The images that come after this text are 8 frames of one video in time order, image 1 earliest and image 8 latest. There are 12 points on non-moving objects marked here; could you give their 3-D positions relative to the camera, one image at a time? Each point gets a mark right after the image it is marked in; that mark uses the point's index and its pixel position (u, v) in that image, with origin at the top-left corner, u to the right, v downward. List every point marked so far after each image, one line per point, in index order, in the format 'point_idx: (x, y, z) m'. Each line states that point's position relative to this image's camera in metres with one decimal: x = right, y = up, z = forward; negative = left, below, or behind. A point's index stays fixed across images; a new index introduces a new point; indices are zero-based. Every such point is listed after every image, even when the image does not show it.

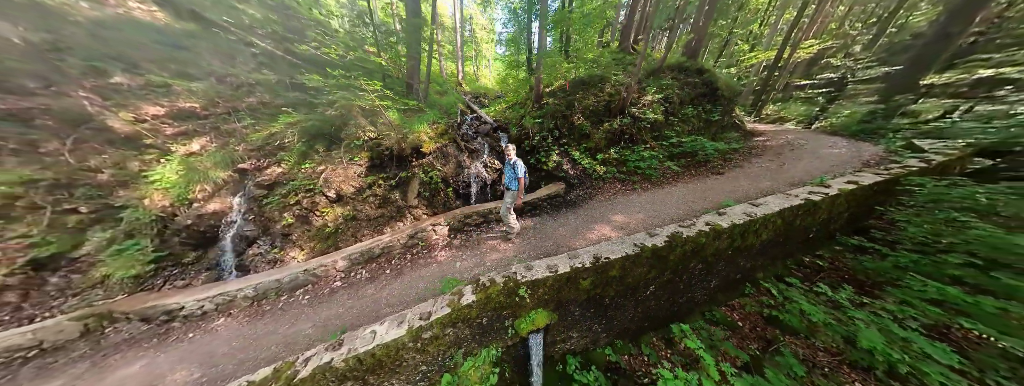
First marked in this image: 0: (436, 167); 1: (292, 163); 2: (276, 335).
0: (-2.3, +0.8, +5.5) m
1: (-6.3, +0.9, +5.2) m
2: (-3.7, -2.2, +2.9) m
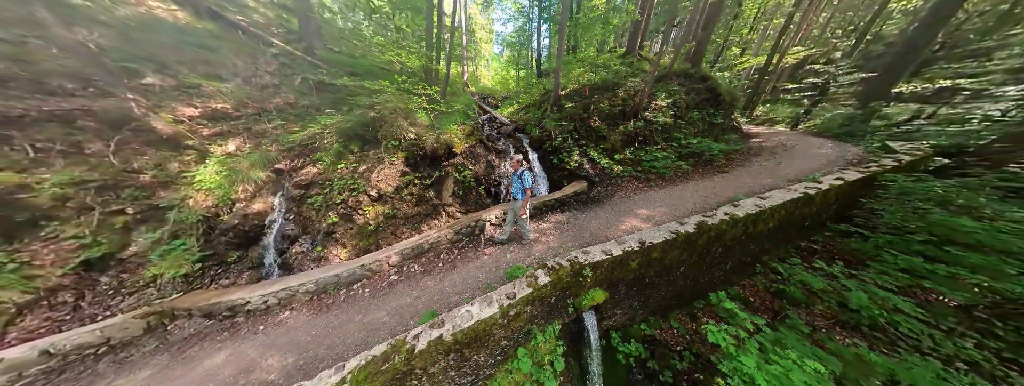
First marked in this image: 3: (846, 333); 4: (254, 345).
0: (-1.4, +0.8, +5.9) m
1: (-5.4, +0.9, +5.4) m
2: (-2.6, -2.2, +3.2) m
3: (+5.2, -2.2, +2.9) m
4: (-4.3, -2.6, +3.1) m
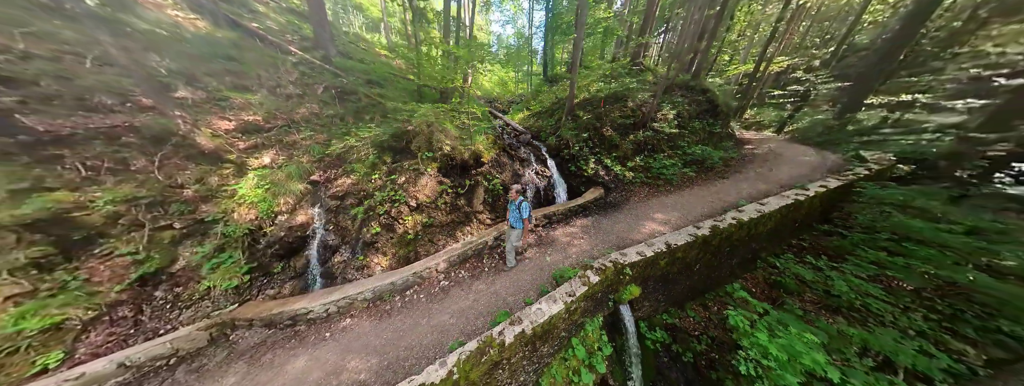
0: (-0.5, +0.6, +6.3) m
1: (-4.5, +0.6, +5.6) m
2: (-1.6, -2.5, +3.6) m
3: (+6.2, -2.4, +3.6) m
4: (-3.3, -2.9, +3.4) m
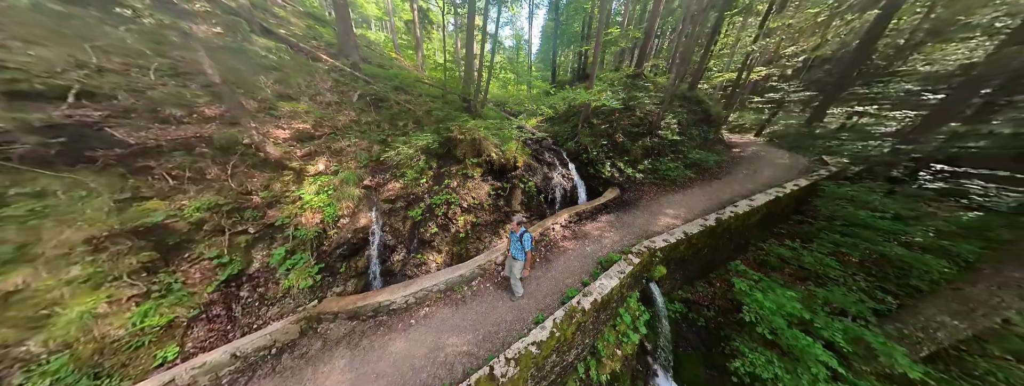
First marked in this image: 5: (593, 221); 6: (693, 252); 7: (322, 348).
0: (+0.6, +0.5, +7.0) m
1: (-3.3, +0.5, +6.1) m
2: (-0.2, -2.6, +4.4) m
3: (+7.6, -2.3, +4.8) m
4: (-1.9, -3.0, +4.0) m
5: (+2.9, -1.0, +6.6) m
6: (+5.2, -1.7, +5.3) m
7: (-4.1, -3.4, +4.0) m
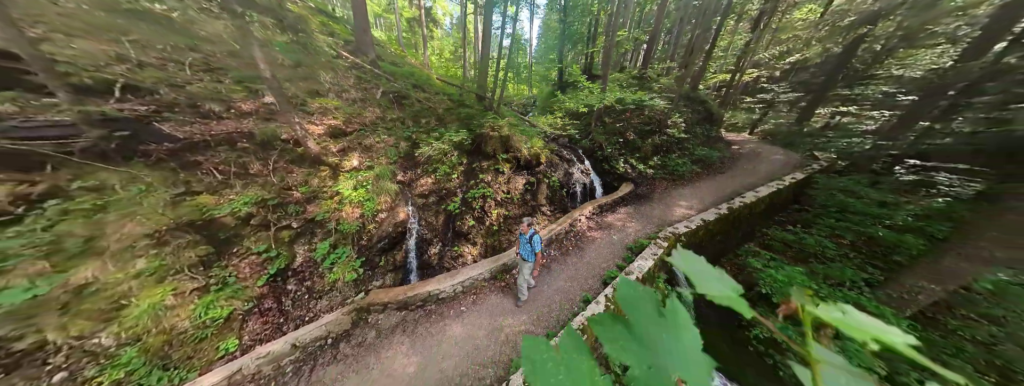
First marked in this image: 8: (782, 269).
0: (+1.6, +0.8, +7.4) m
1: (-2.3, +0.6, +6.3) m
2: (+0.8, -2.4, +4.7) m
3: (+8.6, -2.0, +5.5) m
4: (-0.8, -2.8, +4.3) m
5: (+3.8, -0.7, +7.0) m
6: (+6.2, -1.4, +5.9) m
7: (-3.0, -3.2, +4.2) m
8: (+7.6, -2.2, +5.5) m
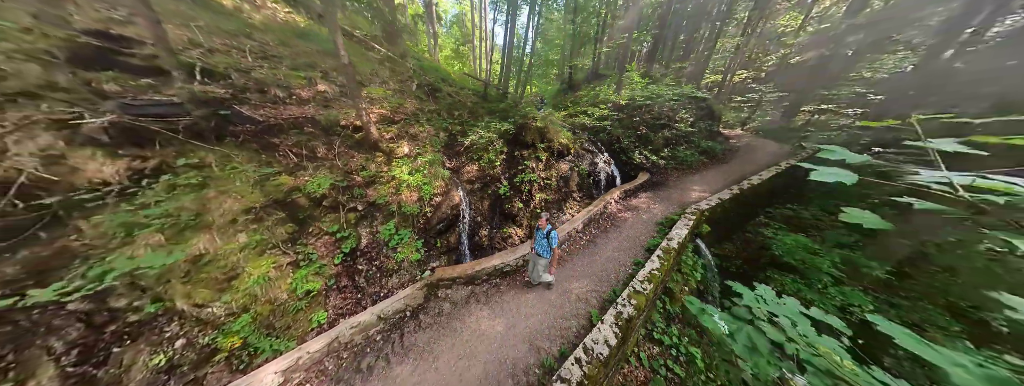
0: (+2.9, +1.3, +8.0) m
1: (-0.9, +1.1, +6.7) m
2: (+2.4, -1.9, +5.2) m
3: (+10.1, -1.4, +6.5) m
4: (+0.8, -2.3, +4.7) m
5: (+5.2, -0.2, +7.8) m
6: (+7.6, -0.8, +6.7) m
7: (-1.5, -2.8, +4.5) m
8: (+9.1, -1.6, +6.4) m
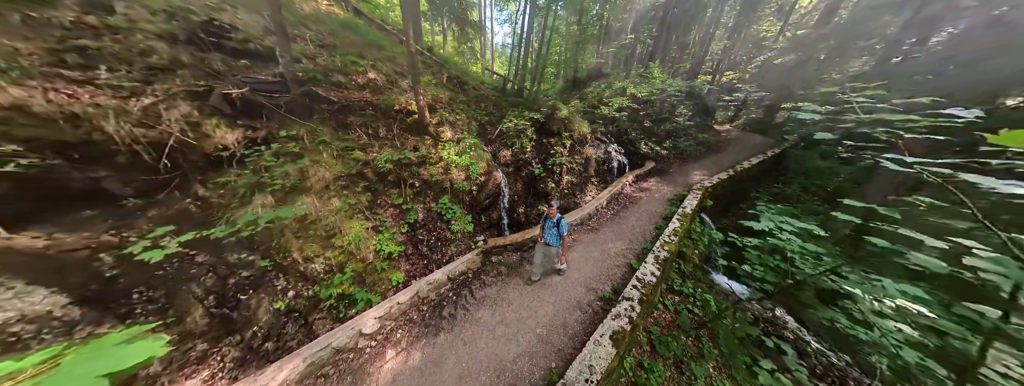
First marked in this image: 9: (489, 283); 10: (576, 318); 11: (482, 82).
0: (+4.0, +2.0, +8.8) m
1: (+0.2, +1.8, +7.3) m
2: (+3.6, -1.2, +6.0) m
3: (+11.2, -0.6, +7.6) m
4: (+2.0, -1.6, +5.5) m
5: (+6.3, +0.6, +8.7) m
6: (+8.8, -0.1, +7.8) m
7: (-0.2, -2.1, +5.1) m
8: (+10.3, -0.9, +7.6) m
9: (-0.6, -2.3, +4.7) m
10: (+1.3, -2.5, +3.8) m
11: (-1.6, +6.0, +10.0) m
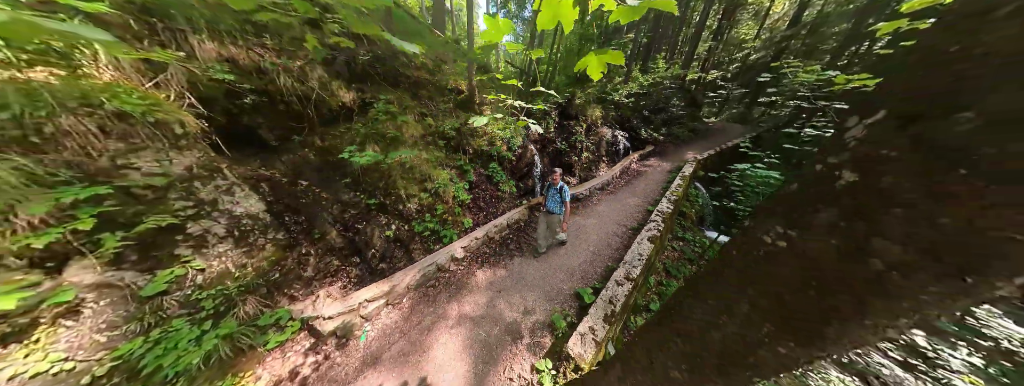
0: (+5.1, +3.2, +10.1) m
1: (+1.4, +3.0, +8.4) m
2: (+4.9, +0.1, +7.3) m
3: (+12.4, +0.7, +9.4) m
4: (+3.4, -0.4, +6.7) m
5: (+7.4, +1.8, +10.2) m
6: (+10.0, +1.2, +9.4) m
7: (+1.2, -0.9, +6.2) m
8: (+11.5, +0.4, +9.2) m
9: (+0.8, -1.1, +5.8) m
10: (+2.7, -1.3, +5.0) m
11: (-0.6, +7.2, +11.0) m
